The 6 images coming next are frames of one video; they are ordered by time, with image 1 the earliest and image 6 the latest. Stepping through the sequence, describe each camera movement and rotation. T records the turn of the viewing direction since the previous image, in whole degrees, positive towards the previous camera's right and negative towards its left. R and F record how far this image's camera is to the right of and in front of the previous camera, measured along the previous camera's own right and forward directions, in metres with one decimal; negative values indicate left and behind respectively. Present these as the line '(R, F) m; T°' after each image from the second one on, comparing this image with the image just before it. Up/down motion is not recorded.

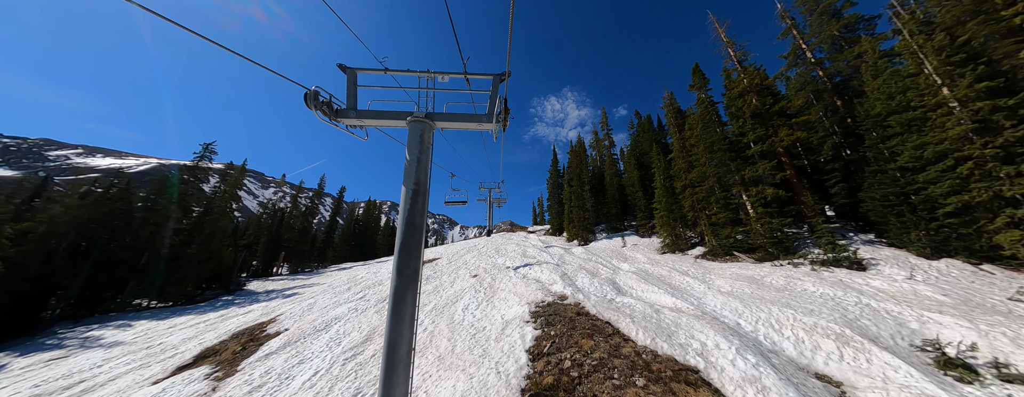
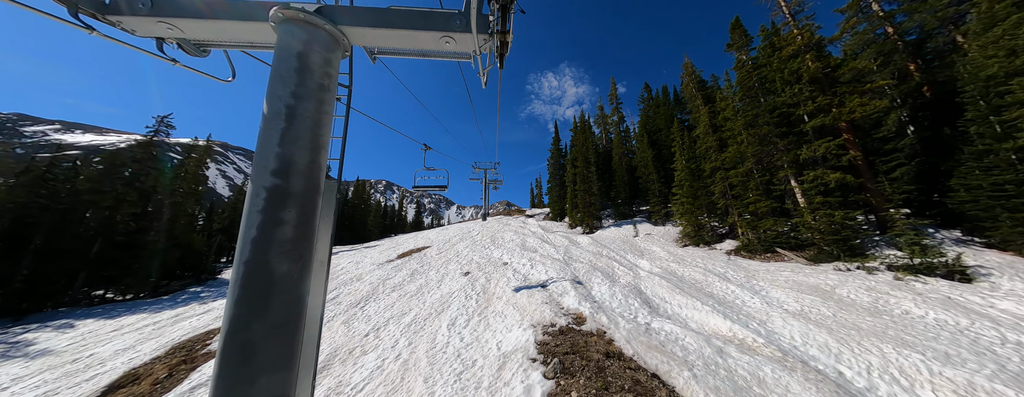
(-0.1, +2.7) m; +1°
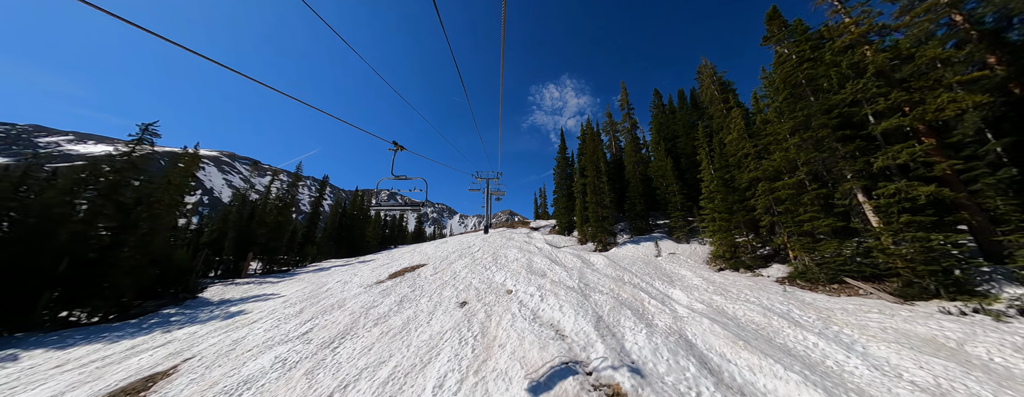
(-0.1, +1.8) m; -1°
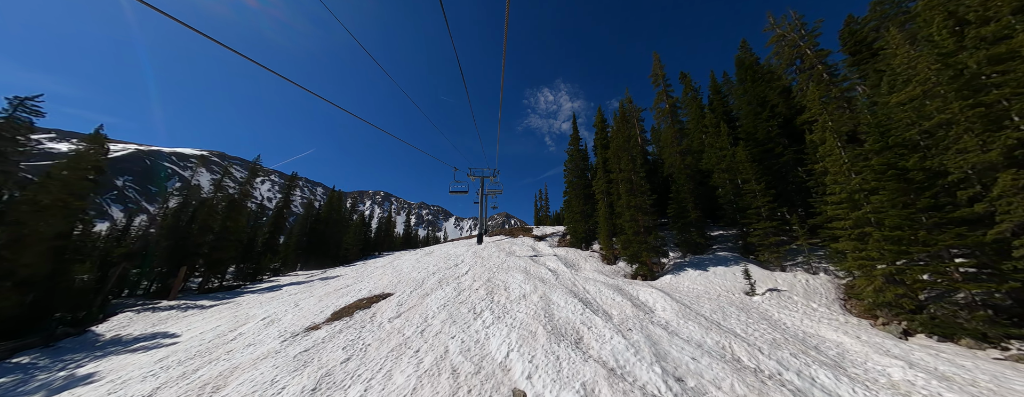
(-0.4, +5.7) m; +1°
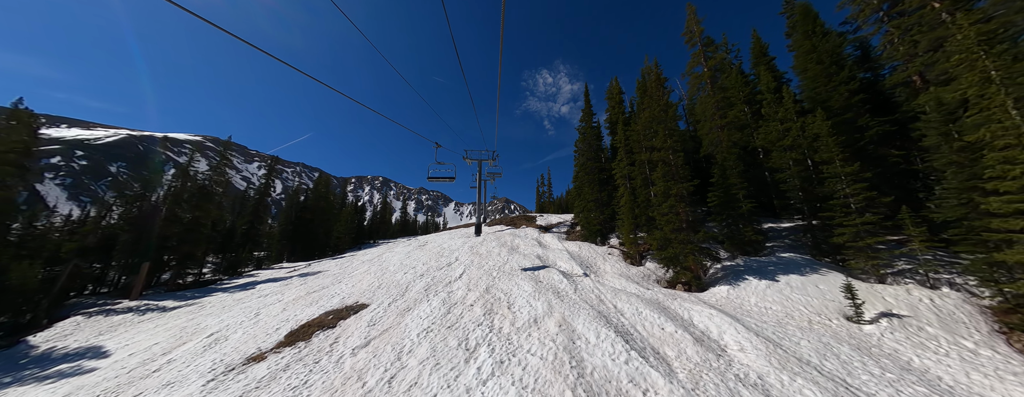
(-0.2, +3.0) m; 0°
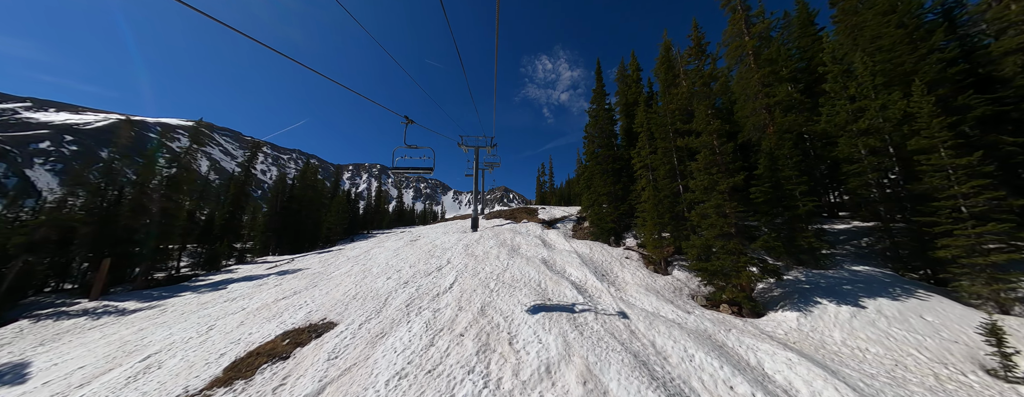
(-0.1, +2.2) m; 0°
